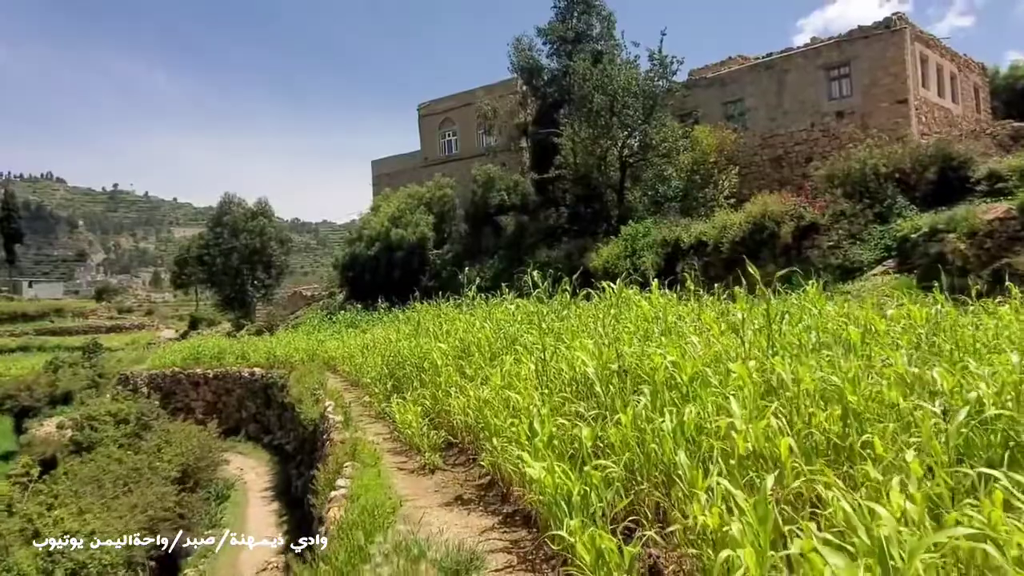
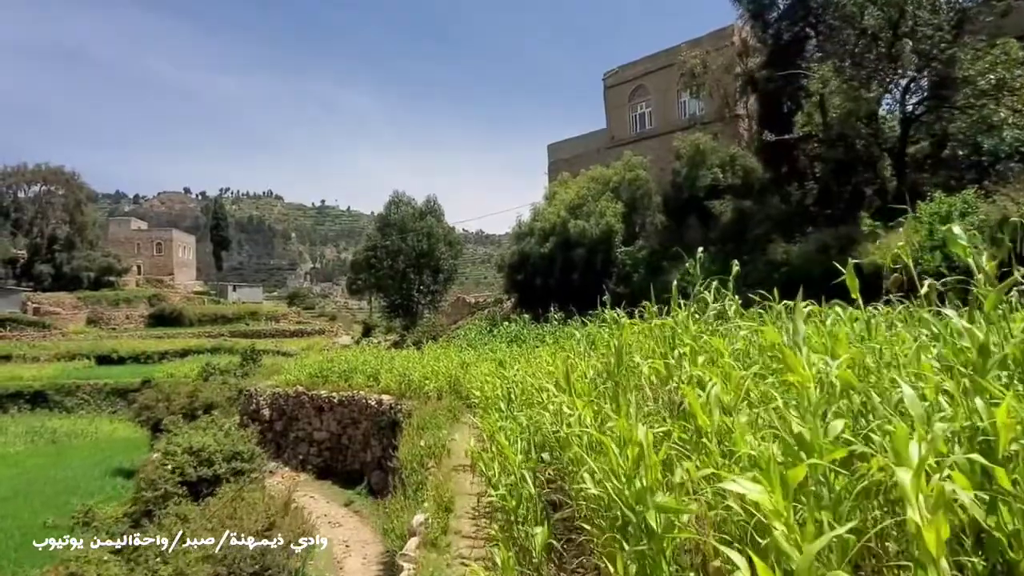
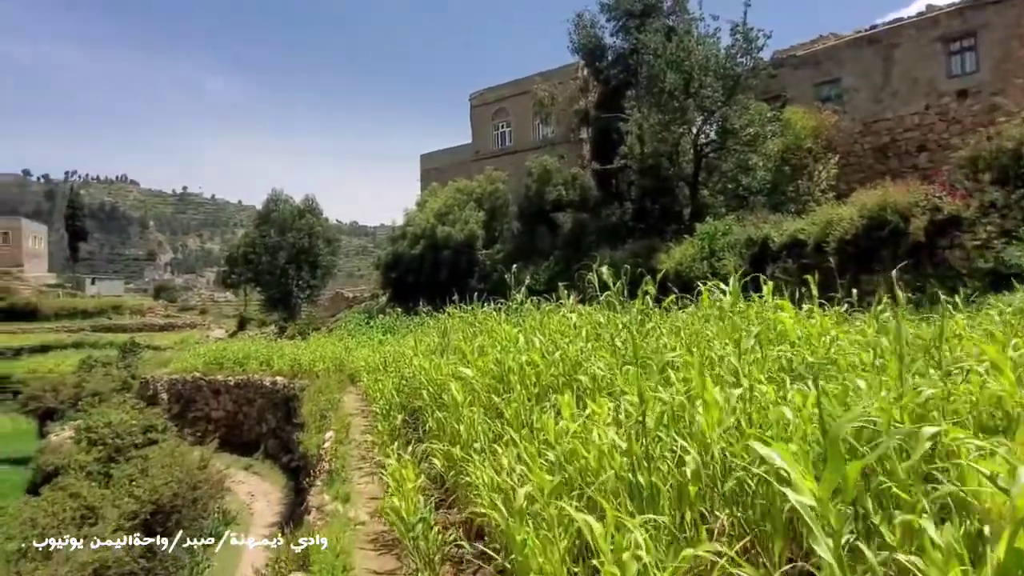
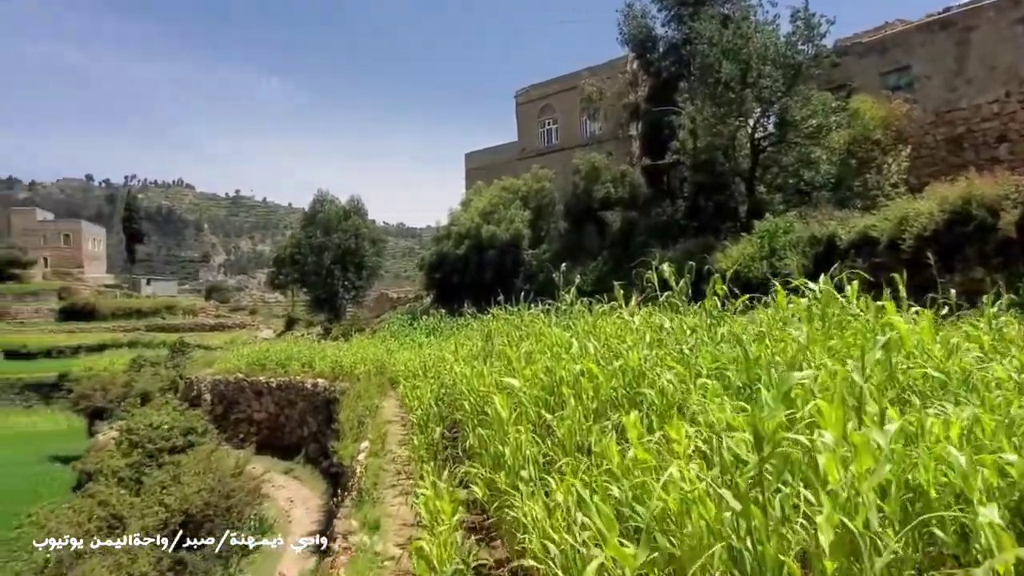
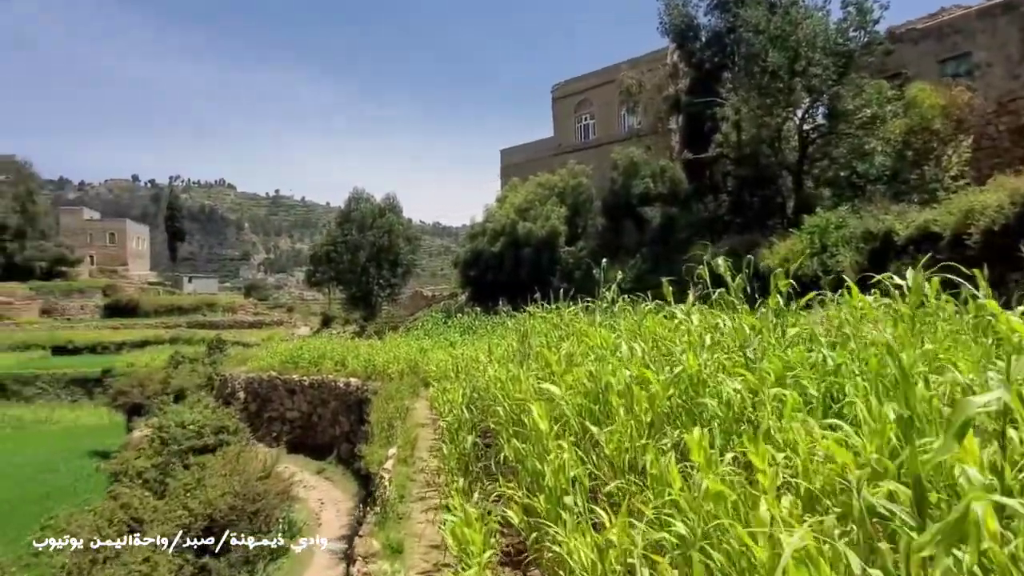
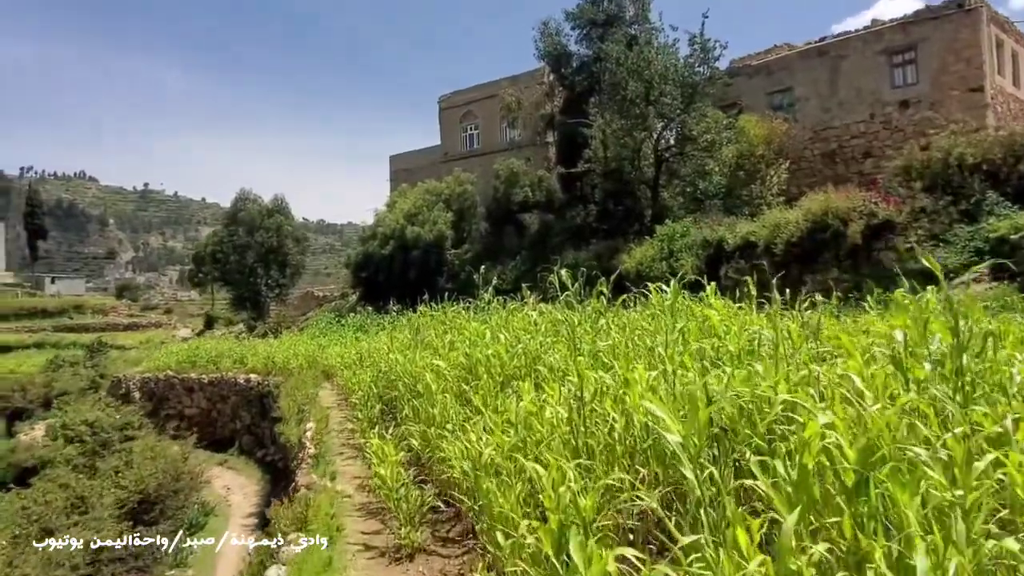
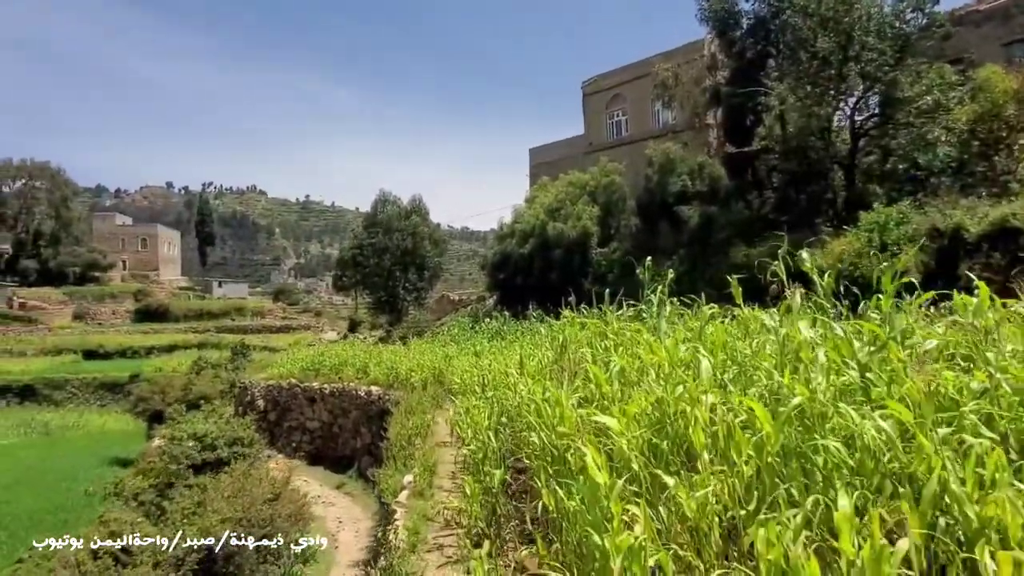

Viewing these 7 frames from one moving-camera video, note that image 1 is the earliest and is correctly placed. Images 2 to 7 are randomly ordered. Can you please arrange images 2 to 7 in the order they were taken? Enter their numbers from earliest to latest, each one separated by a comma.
6, 3, 4, 5, 7, 2
